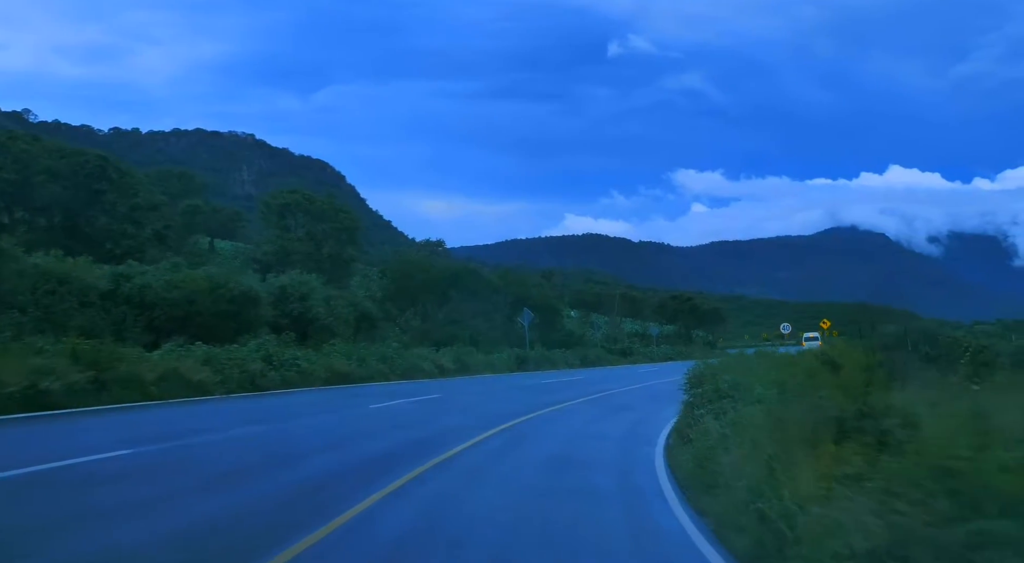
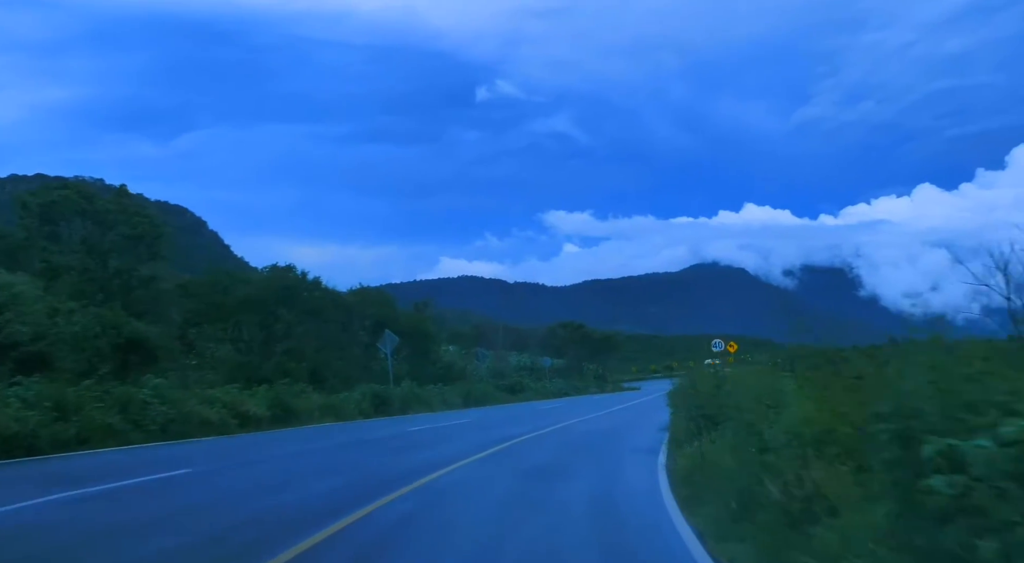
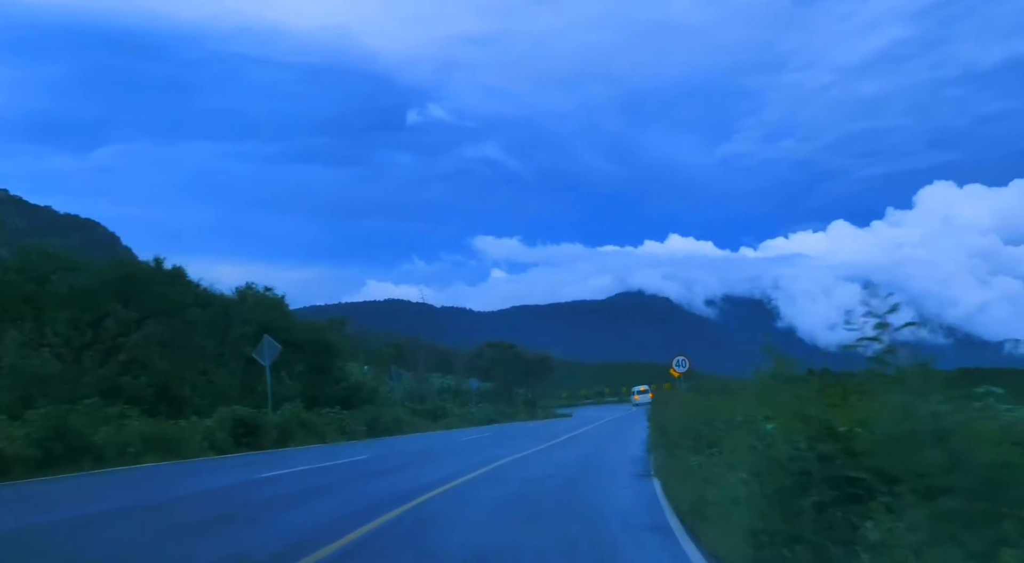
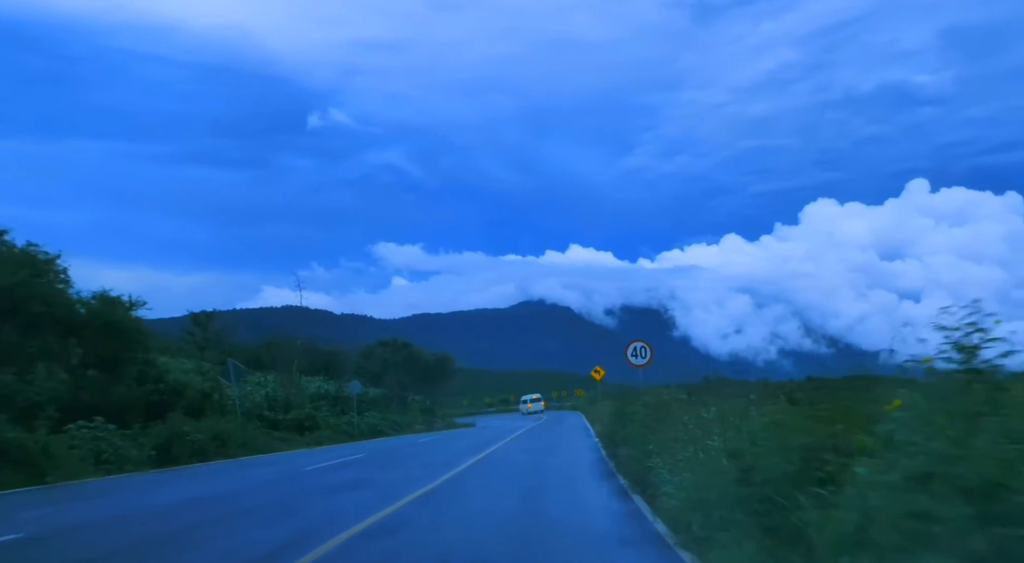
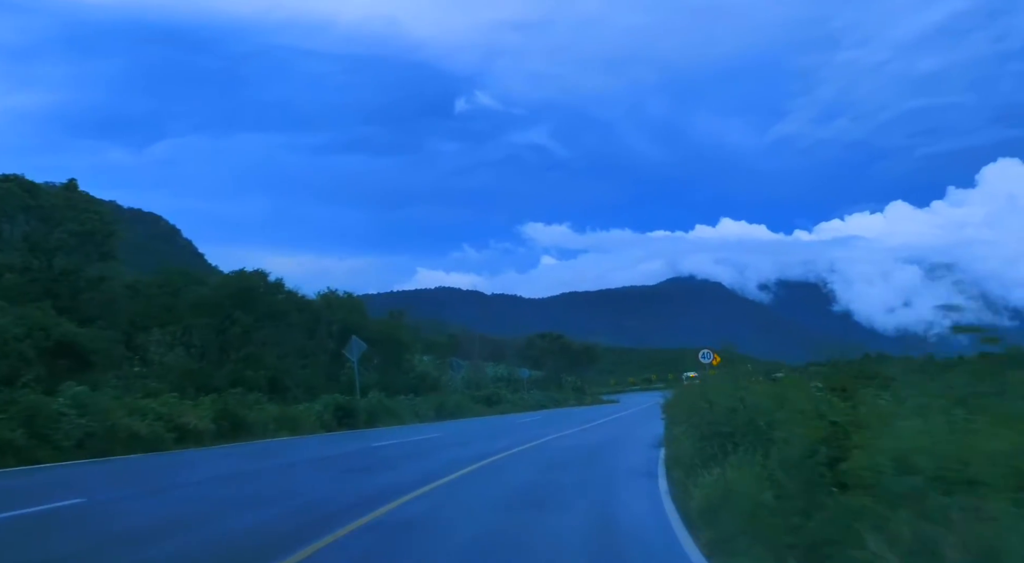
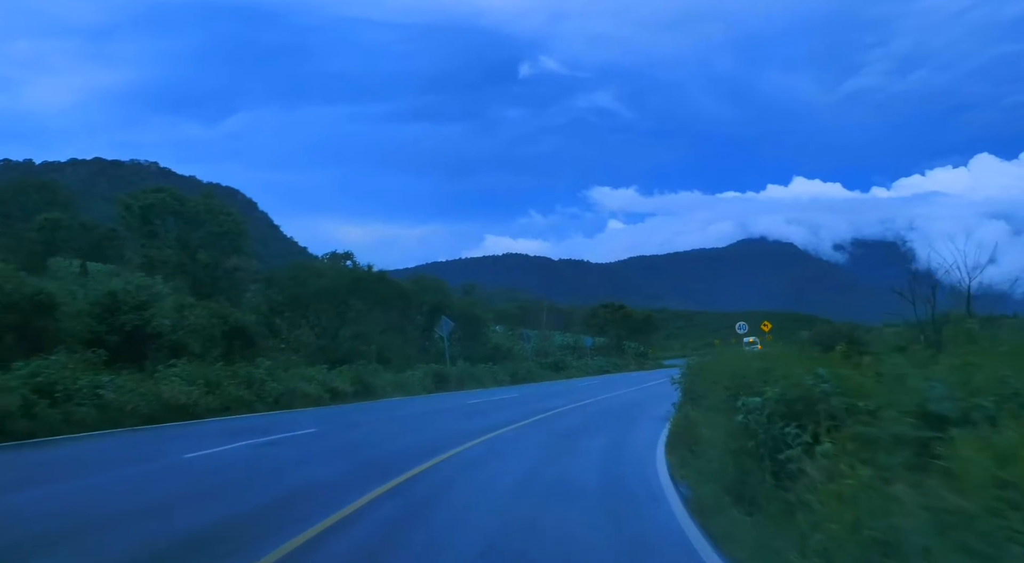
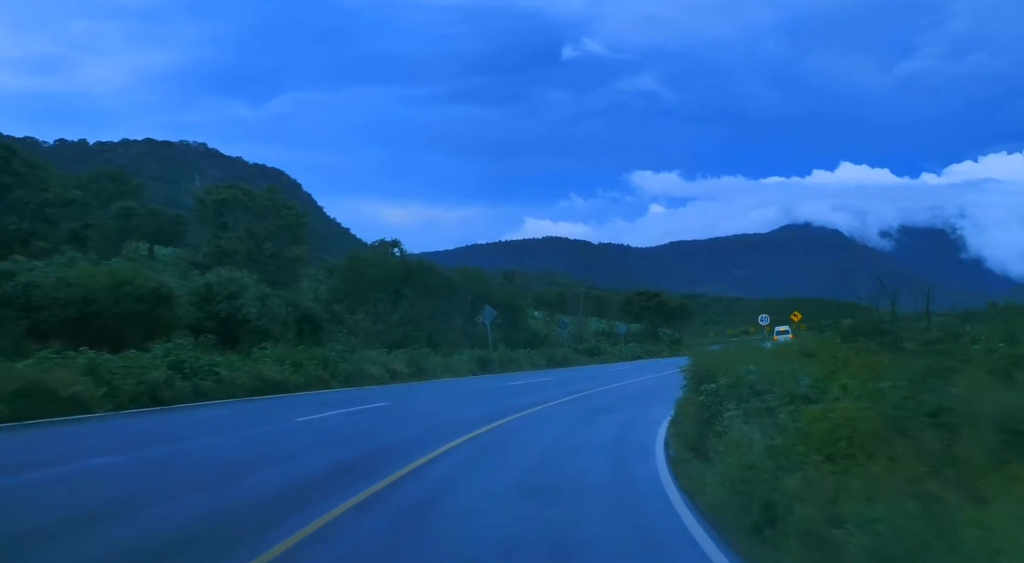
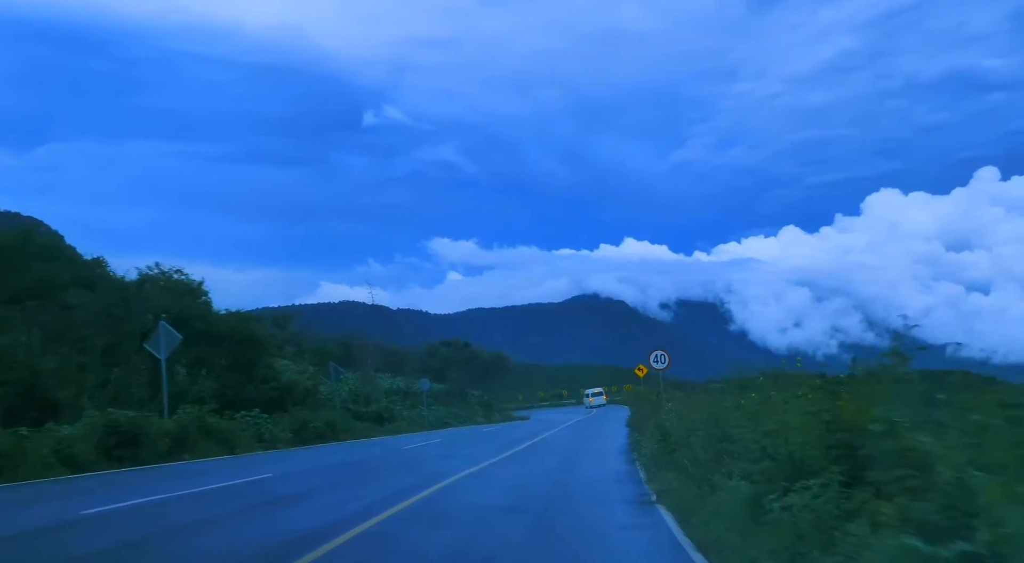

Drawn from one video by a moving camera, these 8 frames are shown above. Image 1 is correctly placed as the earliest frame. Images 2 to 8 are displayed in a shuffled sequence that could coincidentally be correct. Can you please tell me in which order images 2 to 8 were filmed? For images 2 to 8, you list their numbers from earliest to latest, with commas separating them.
7, 6, 2, 5, 3, 8, 4
